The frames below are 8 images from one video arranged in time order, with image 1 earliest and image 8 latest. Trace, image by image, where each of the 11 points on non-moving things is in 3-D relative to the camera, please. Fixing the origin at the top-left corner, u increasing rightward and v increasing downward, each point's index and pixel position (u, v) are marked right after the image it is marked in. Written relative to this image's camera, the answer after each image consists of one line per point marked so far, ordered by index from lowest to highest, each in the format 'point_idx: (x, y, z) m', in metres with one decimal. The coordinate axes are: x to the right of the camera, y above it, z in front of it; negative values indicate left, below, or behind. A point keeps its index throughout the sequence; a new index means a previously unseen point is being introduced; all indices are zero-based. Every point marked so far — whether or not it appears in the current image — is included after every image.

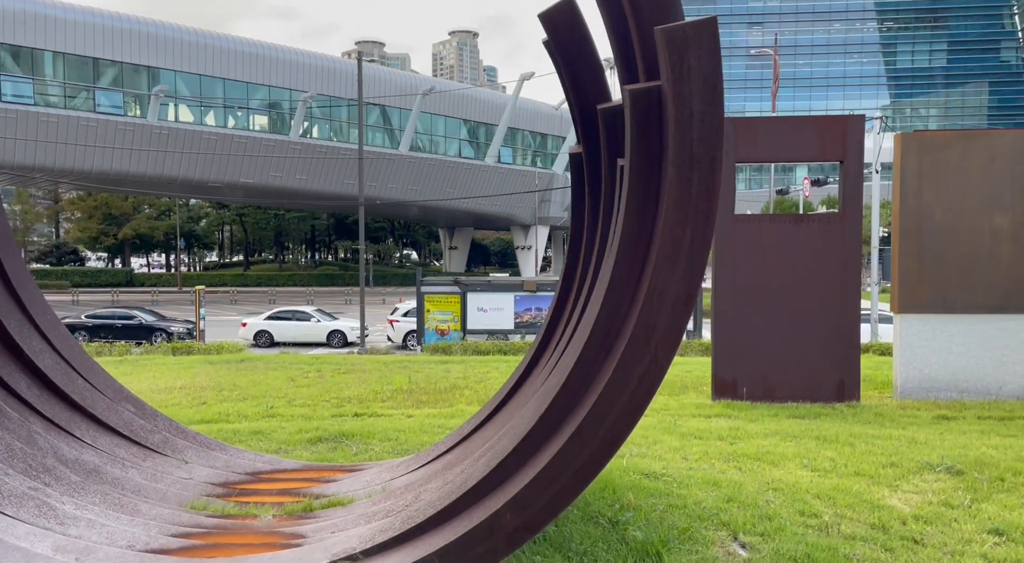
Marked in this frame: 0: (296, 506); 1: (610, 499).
0: (-1.3, -1.4, +5.5) m
1: (+0.6, -1.4, +5.9) m
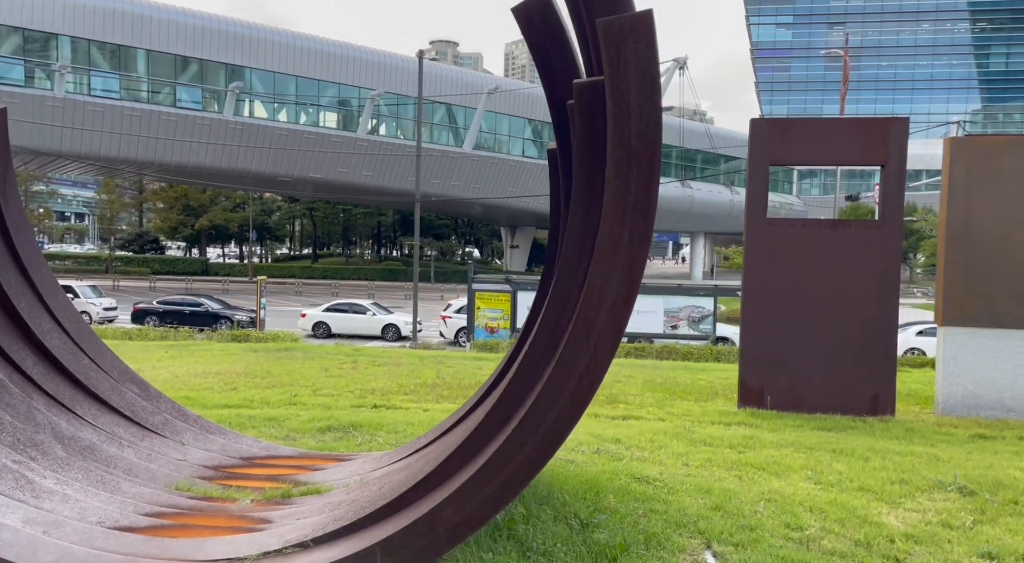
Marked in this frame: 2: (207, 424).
0: (-1.5, -1.3, +5.6) m
1: (+0.5, -1.4, +5.8) m
2: (-2.3, -1.0, +6.6) m
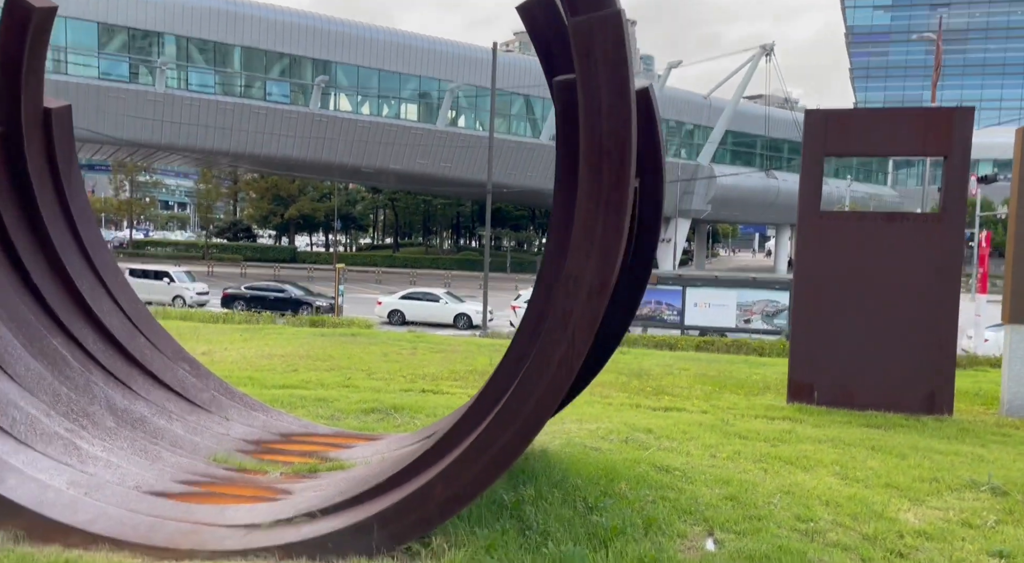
0: (-1.4, -1.2, +6.0) m
1: (+0.6, -1.4, +6.0) m
2: (-2.1, -0.9, +7.1) m
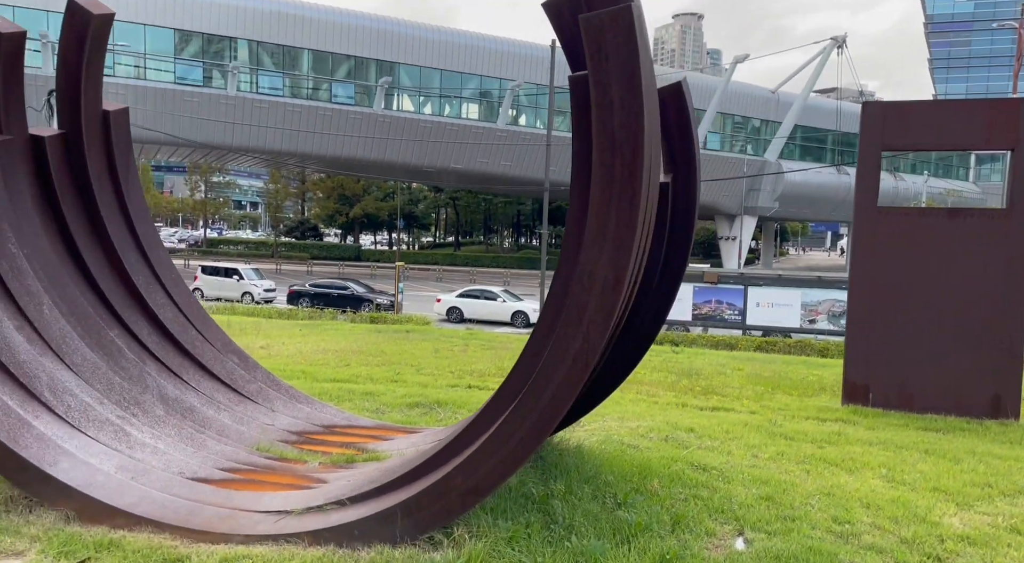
0: (-1.2, -1.2, +6.1) m
1: (+0.8, -1.3, +6.0) m
2: (-1.7, -0.9, +7.3) m
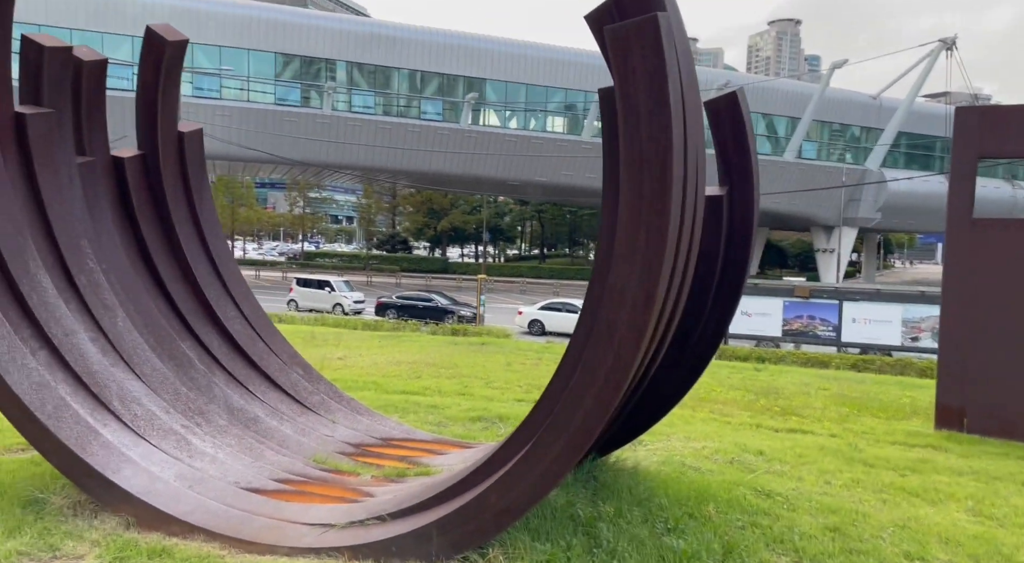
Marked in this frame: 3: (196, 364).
0: (-0.8, -1.3, +6.1) m
1: (+1.1, -1.4, +5.8) m
2: (-1.3, -1.0, +7.4) m
3: (-2.3, -0.6, +6.5) m
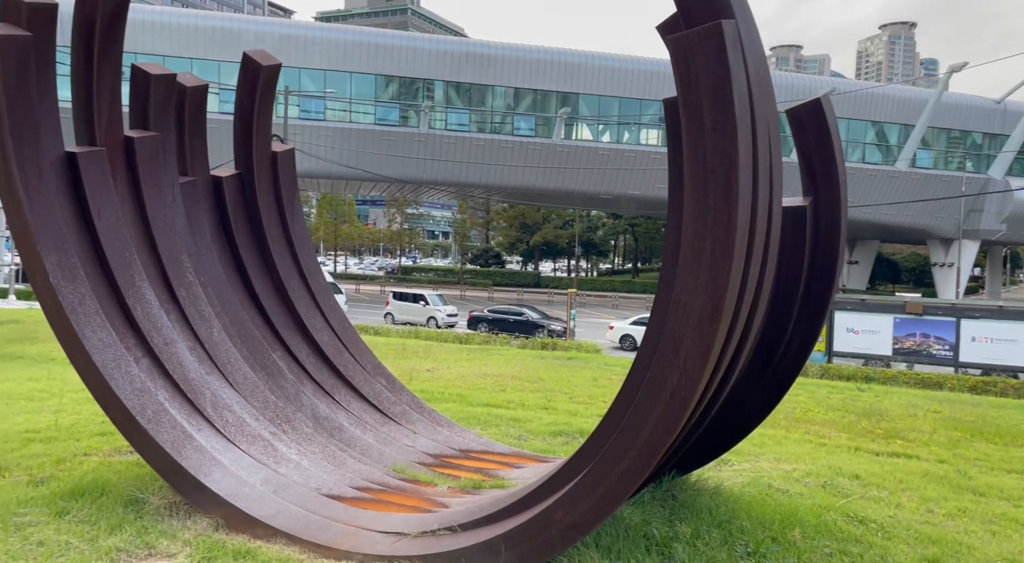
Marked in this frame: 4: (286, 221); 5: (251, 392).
0: (-0.3, -1.4, +6.3) m
1: (+1.6, -1.6, +5.7) m
2: (-0.6, -1.1, +7.5) m
3: (-1.7, -0.7, +6.8) m
4: (-1.9, +0.5, +7.5) m
5: (-1.8, -0.8, +6.3) m
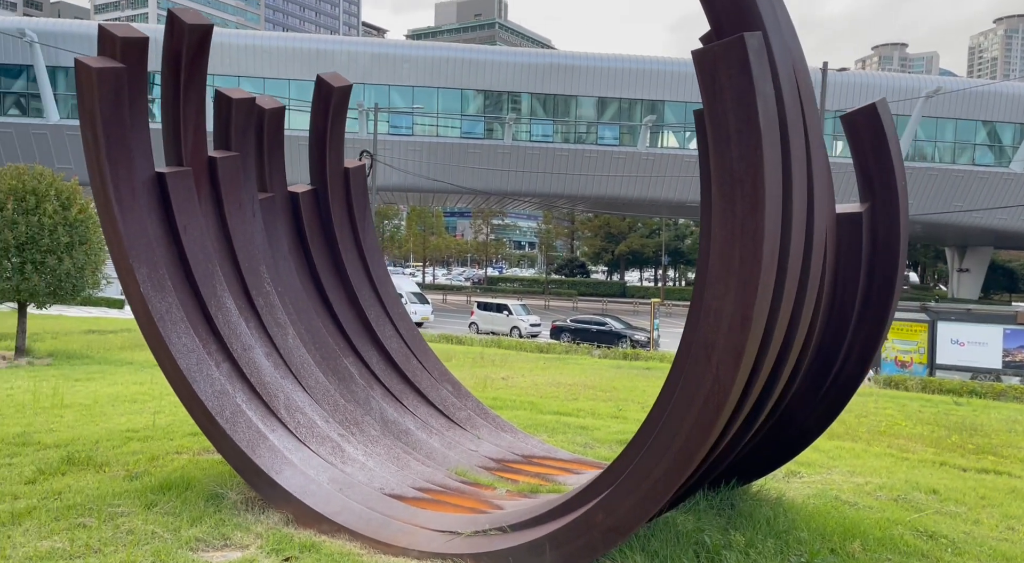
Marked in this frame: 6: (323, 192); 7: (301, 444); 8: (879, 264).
0: (+0.1, -1.5, +6.5) m
1: (+1.9, -1.6, +5.7) m
2: (-0.1, -1.2, +7.8) m
3: (-1.3, -0.8, +7.2) m
4: (-1.4, +0.4, +7.9) m
5: (-1.4, -0.9, +6.7) m
6: (-1.6, +0.8, +7.7) m
7: (-1.5, -1.1, +6.2) m
8: (+2.4, +0.1, +5.9) m
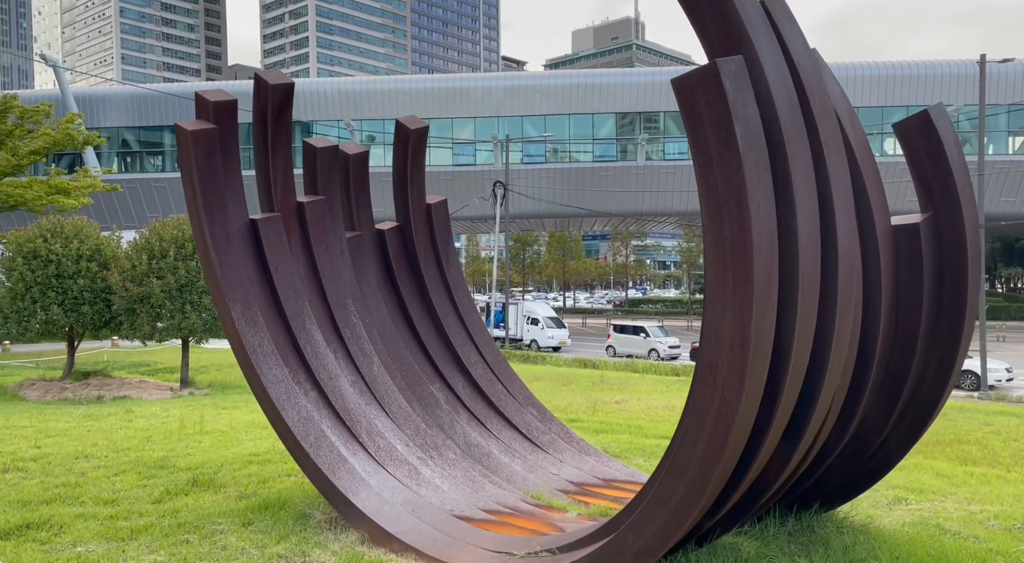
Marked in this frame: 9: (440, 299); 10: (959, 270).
0: (+0.6, -1.6, +6.5) m
1: (+2.3, -1.7, +5.4) m
2: (+0.7, -1.4, +7.8) m
3: (-0.6, -1.0, +7.5) m
4: (-0.6, +0.1, +8.2) m
5: (-0.8, -1.1, +7.1) m
6: (-0.9, +0.5, +8.1) m
7: (-1.0, -1.4, +6.6) m
8: (+2.7, 0.0, +5.6) m
9: (-0.6, -0.2, +8.1) m
10: (+2.7, +0.1, +5.5) m
